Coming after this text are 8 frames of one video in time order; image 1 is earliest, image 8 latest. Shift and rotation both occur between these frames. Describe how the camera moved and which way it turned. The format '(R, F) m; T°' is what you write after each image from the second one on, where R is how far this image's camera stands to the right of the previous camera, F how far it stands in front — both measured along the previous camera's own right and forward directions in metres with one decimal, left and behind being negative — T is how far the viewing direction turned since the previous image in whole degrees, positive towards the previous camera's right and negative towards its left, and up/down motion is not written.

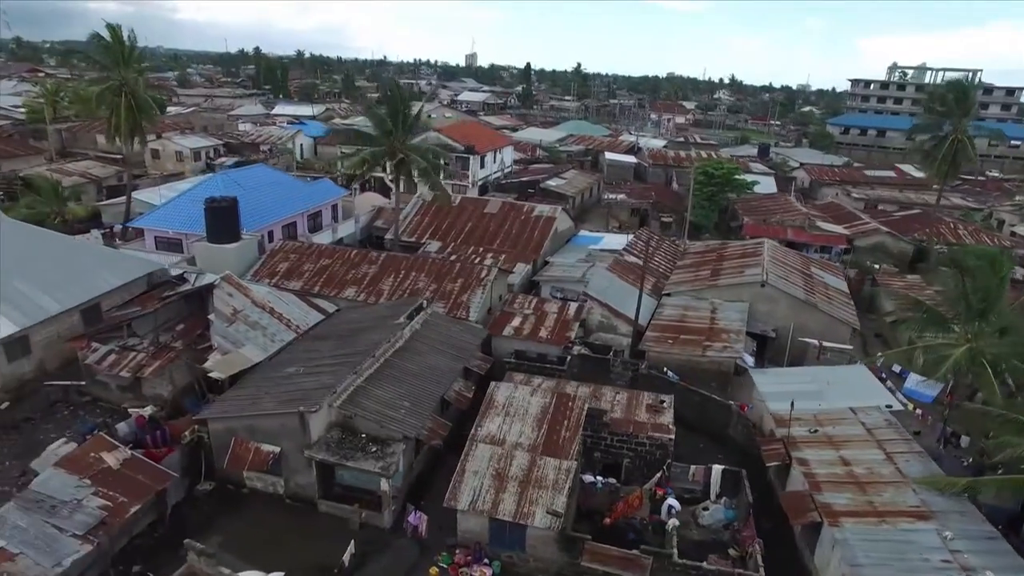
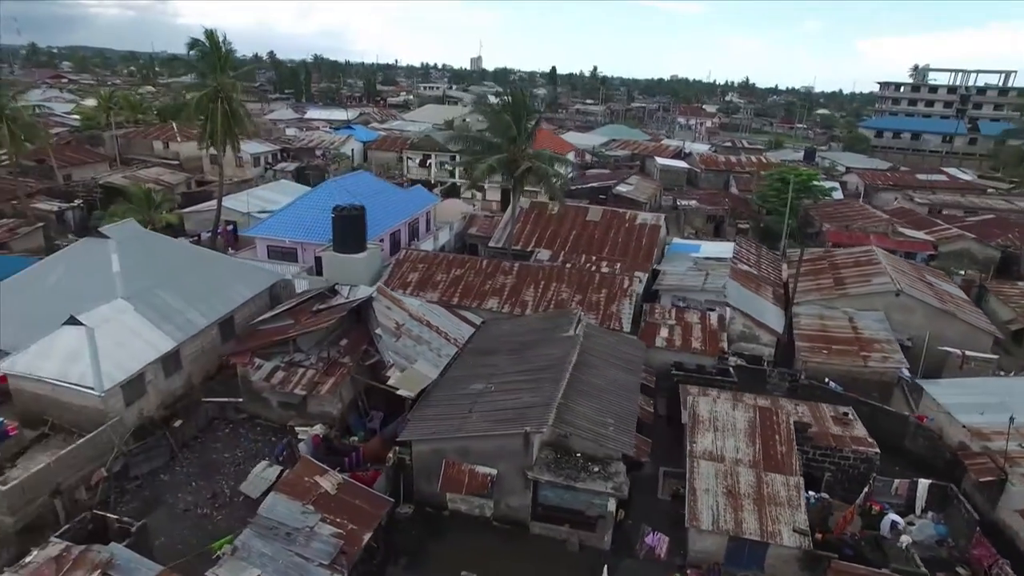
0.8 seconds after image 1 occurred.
(-4.3, +0.3) m; 0°
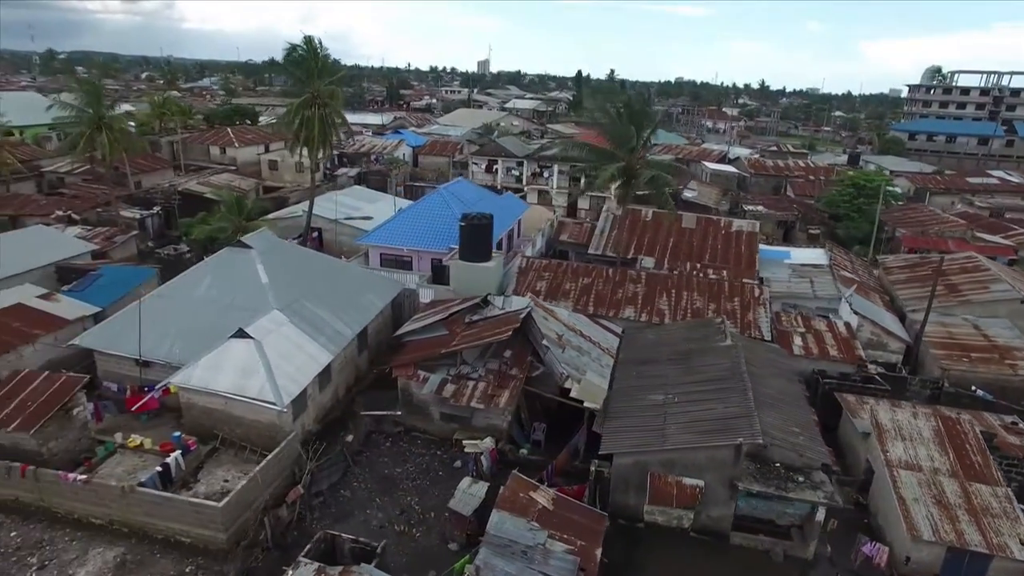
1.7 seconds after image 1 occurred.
(-4.0, +0.1) m; 0°
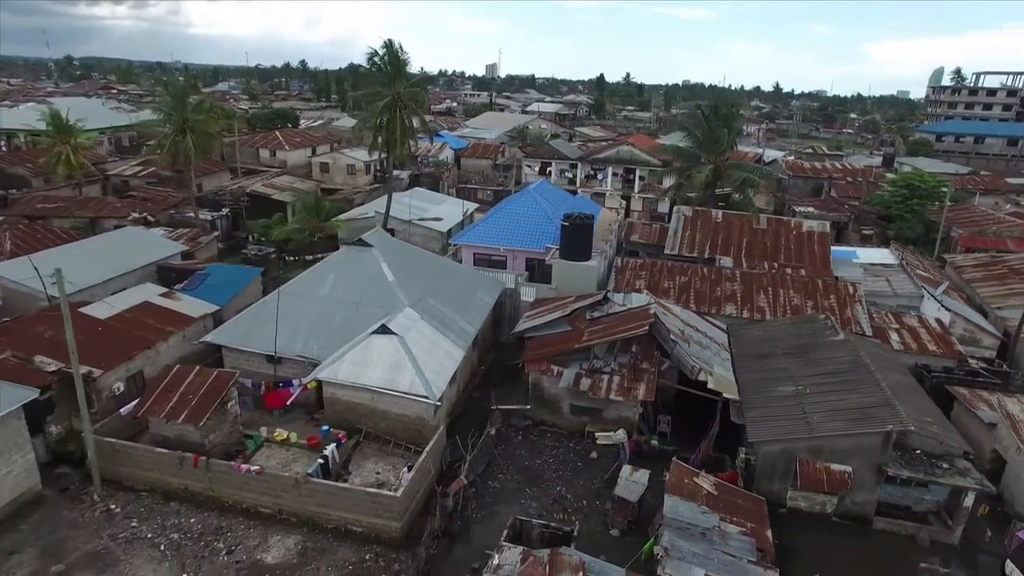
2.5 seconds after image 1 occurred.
(-3.1, -0.5) m; 0°
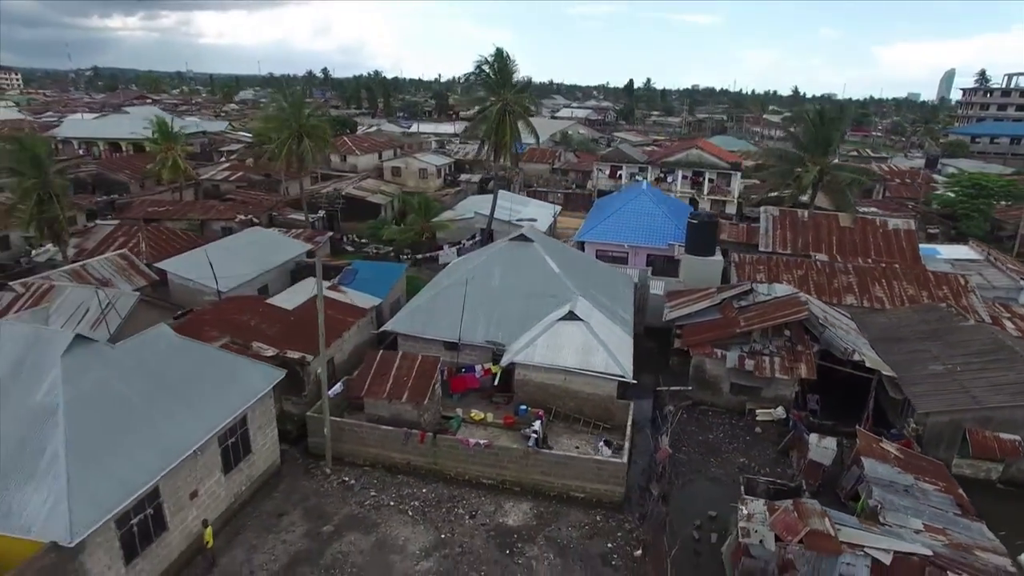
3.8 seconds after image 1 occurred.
(-4.2, -1.4) m; 0°
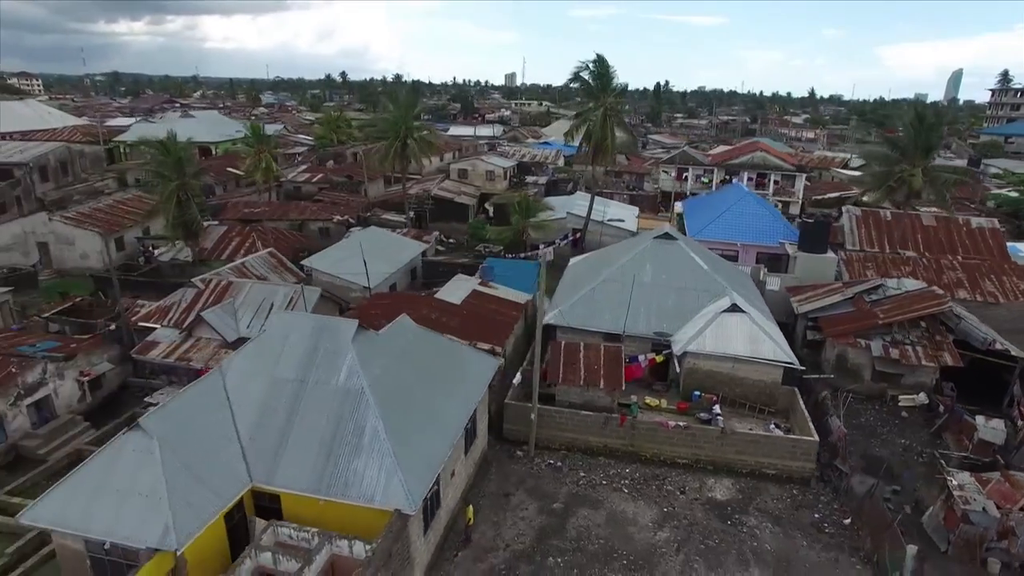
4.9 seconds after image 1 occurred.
(-4.4, -1.1) m; 0°
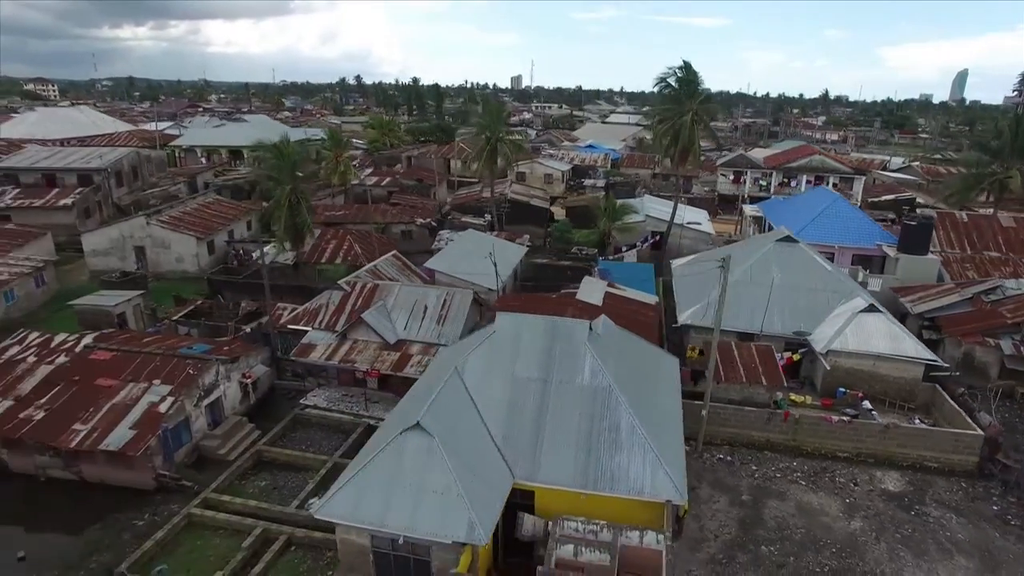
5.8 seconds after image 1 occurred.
(-4.1, -0.4) m; 0°
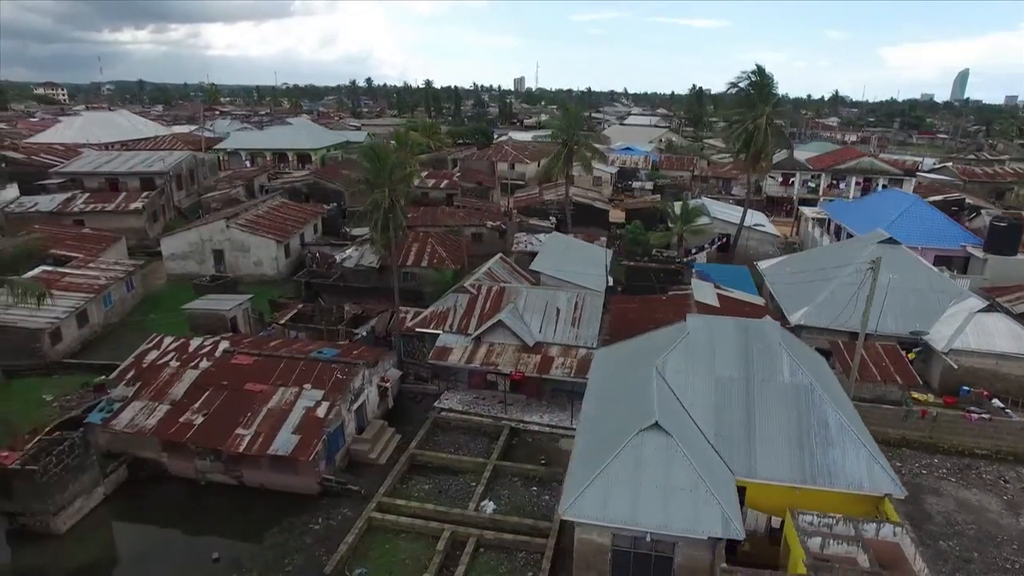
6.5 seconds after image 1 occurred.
(-3.6, -0.1) m; 0°
